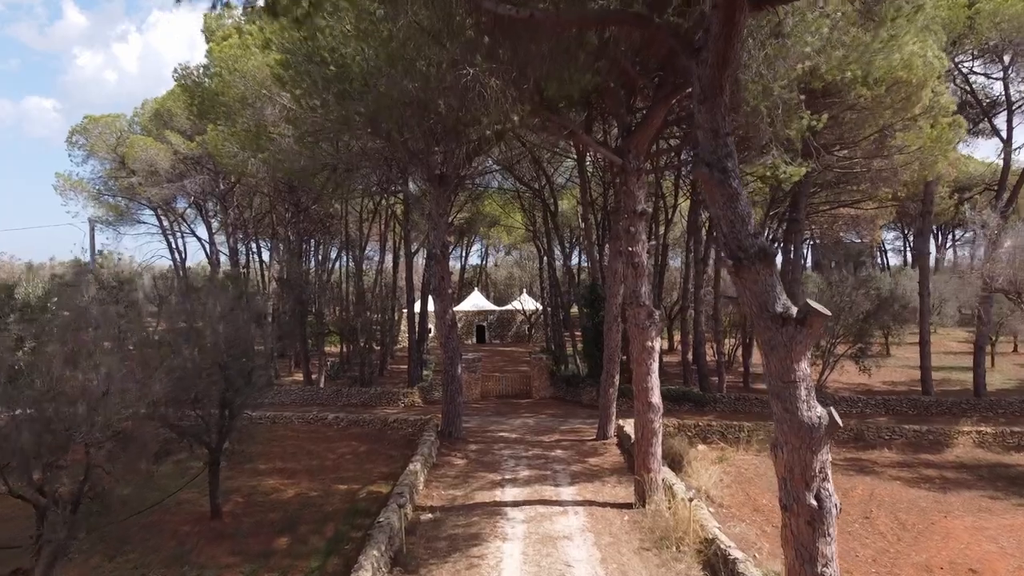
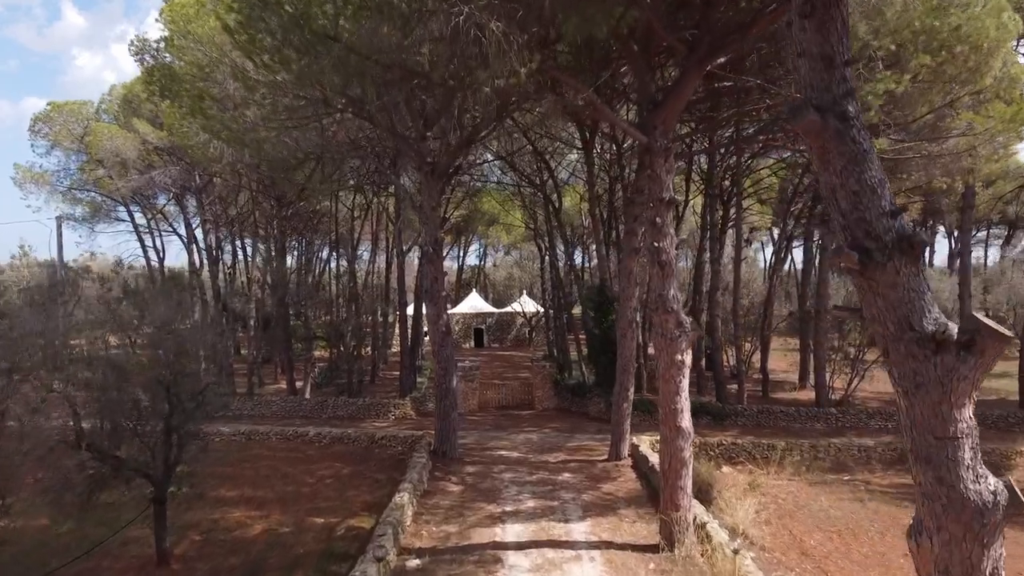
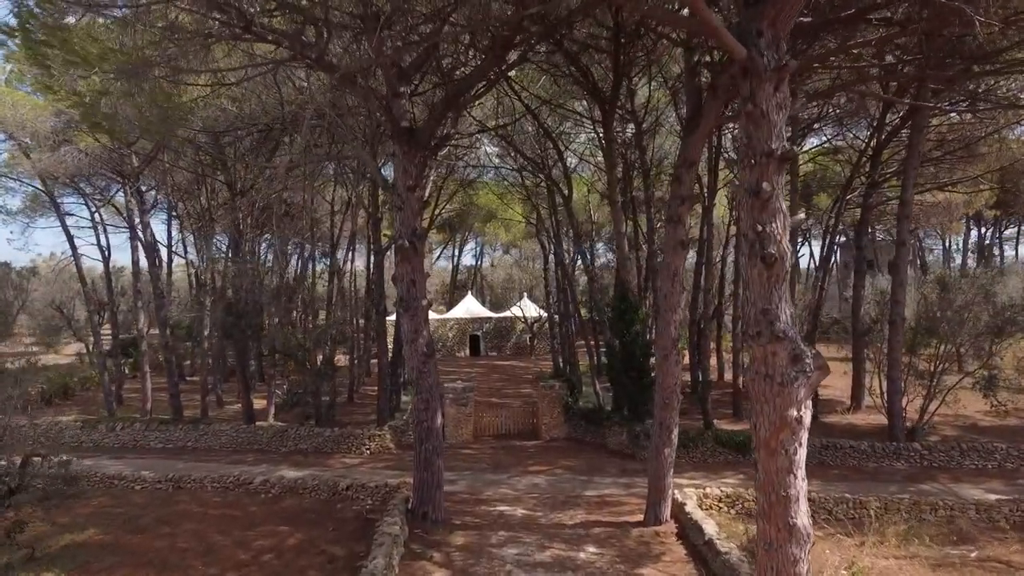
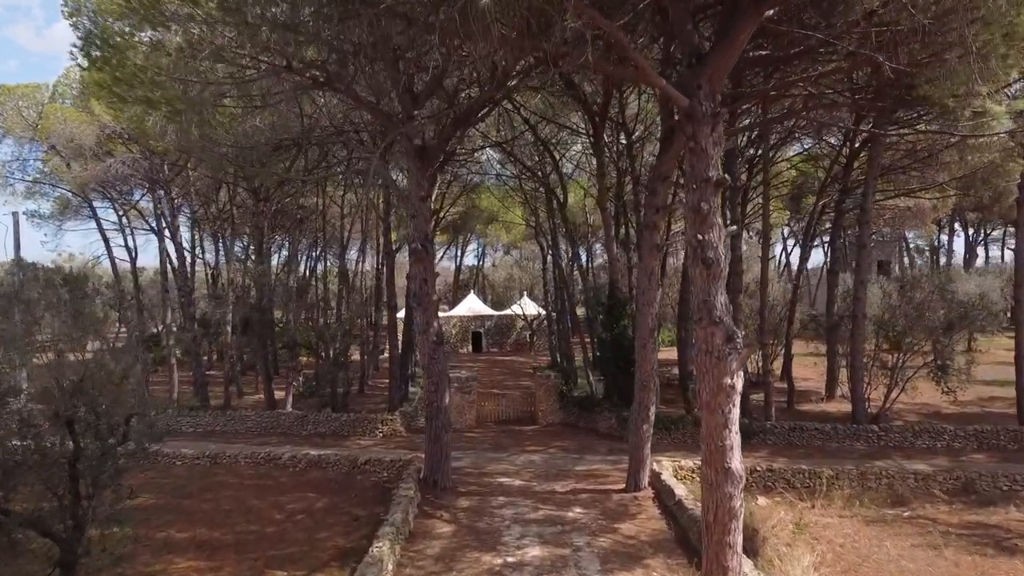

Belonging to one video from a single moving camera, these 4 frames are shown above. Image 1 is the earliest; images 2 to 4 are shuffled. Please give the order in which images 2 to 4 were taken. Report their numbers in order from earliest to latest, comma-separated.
2, 4, 3
